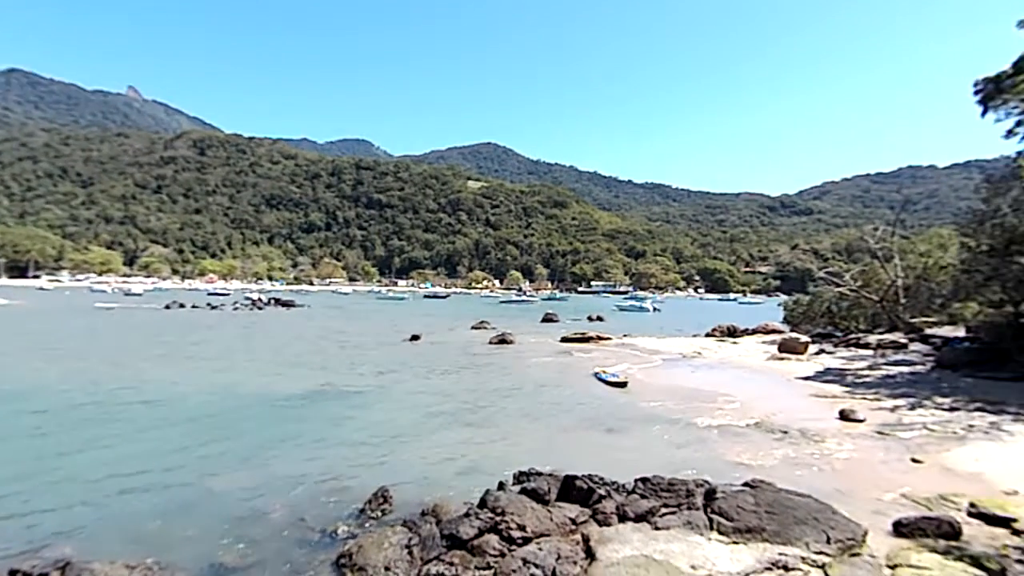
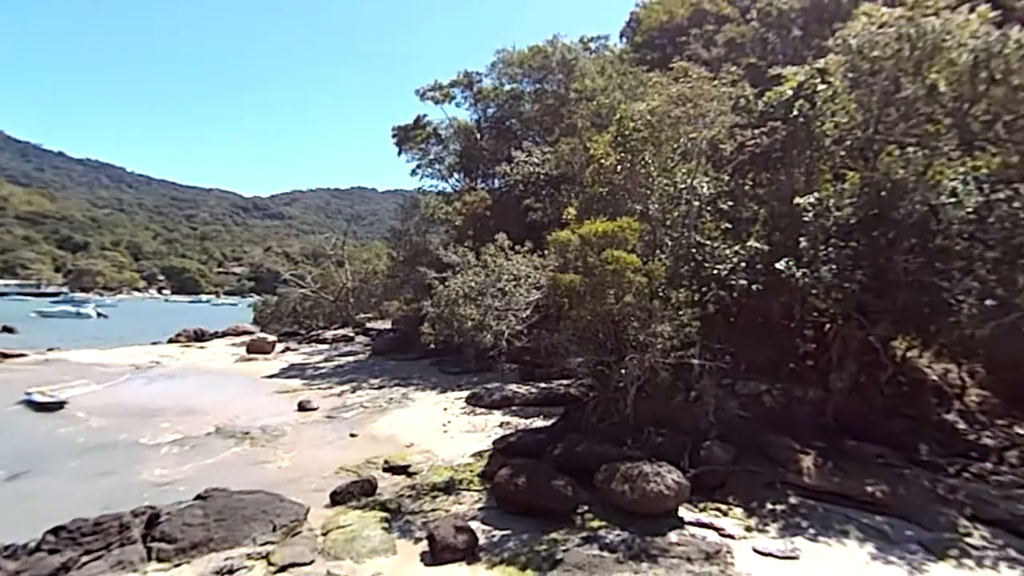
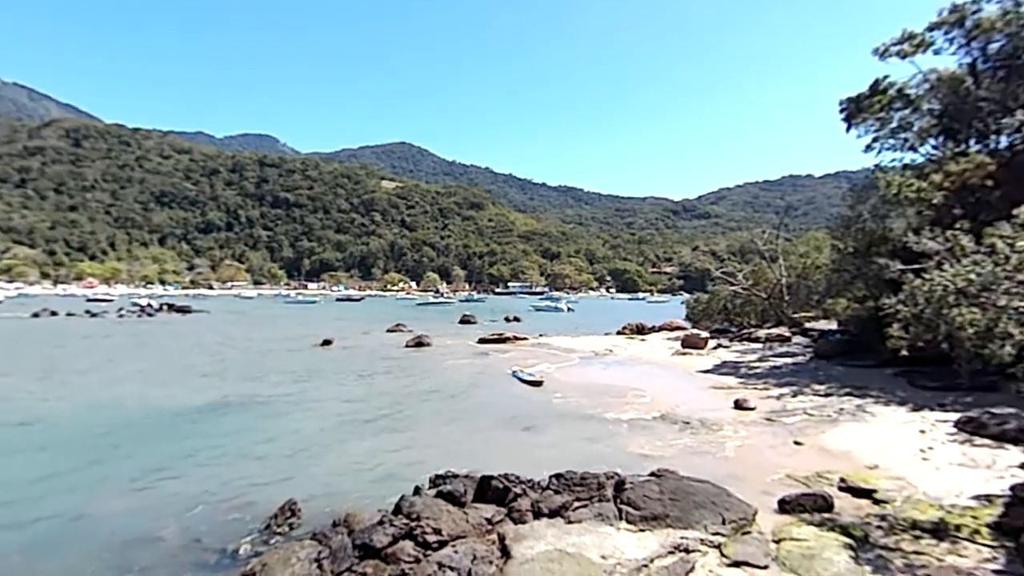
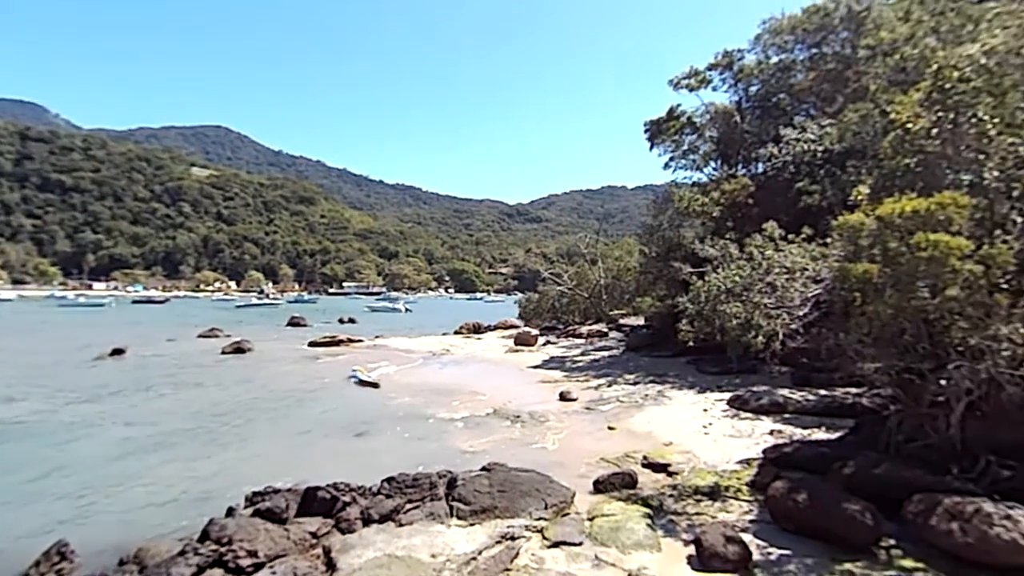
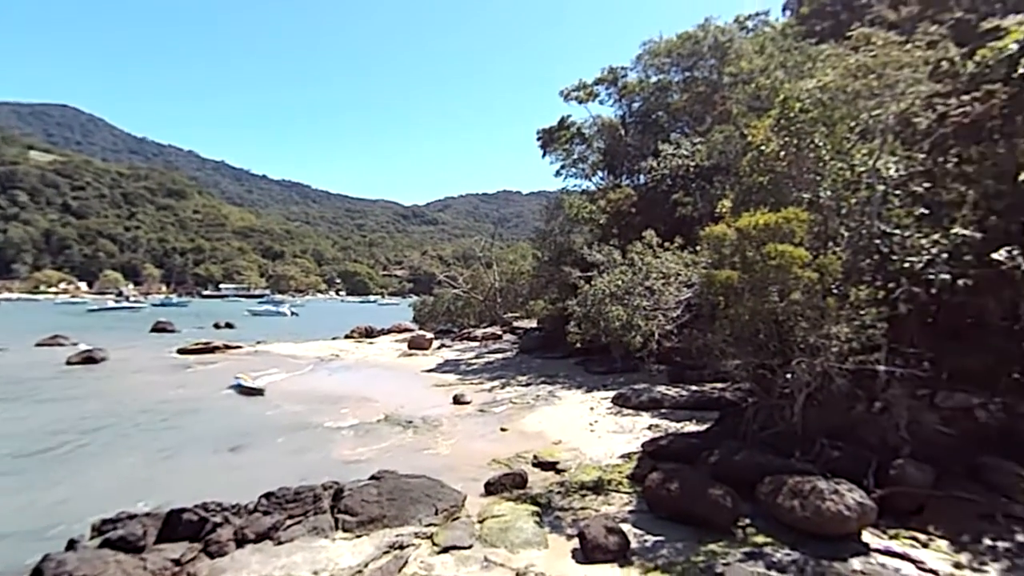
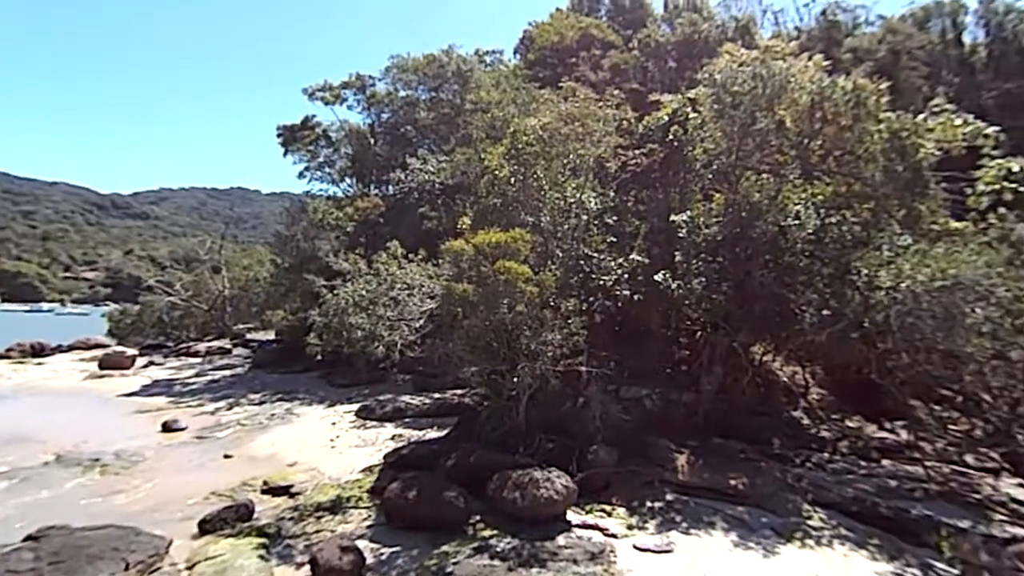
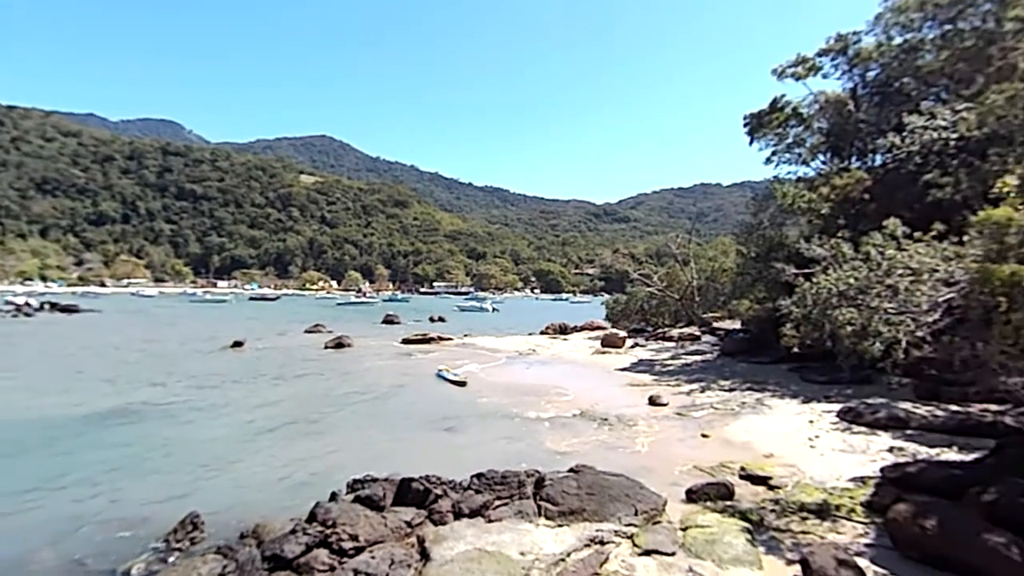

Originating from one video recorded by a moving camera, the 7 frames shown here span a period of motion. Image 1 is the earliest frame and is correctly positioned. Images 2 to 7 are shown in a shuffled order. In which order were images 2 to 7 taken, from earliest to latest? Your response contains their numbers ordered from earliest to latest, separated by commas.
3, 7, 4, 5, 2, 6
